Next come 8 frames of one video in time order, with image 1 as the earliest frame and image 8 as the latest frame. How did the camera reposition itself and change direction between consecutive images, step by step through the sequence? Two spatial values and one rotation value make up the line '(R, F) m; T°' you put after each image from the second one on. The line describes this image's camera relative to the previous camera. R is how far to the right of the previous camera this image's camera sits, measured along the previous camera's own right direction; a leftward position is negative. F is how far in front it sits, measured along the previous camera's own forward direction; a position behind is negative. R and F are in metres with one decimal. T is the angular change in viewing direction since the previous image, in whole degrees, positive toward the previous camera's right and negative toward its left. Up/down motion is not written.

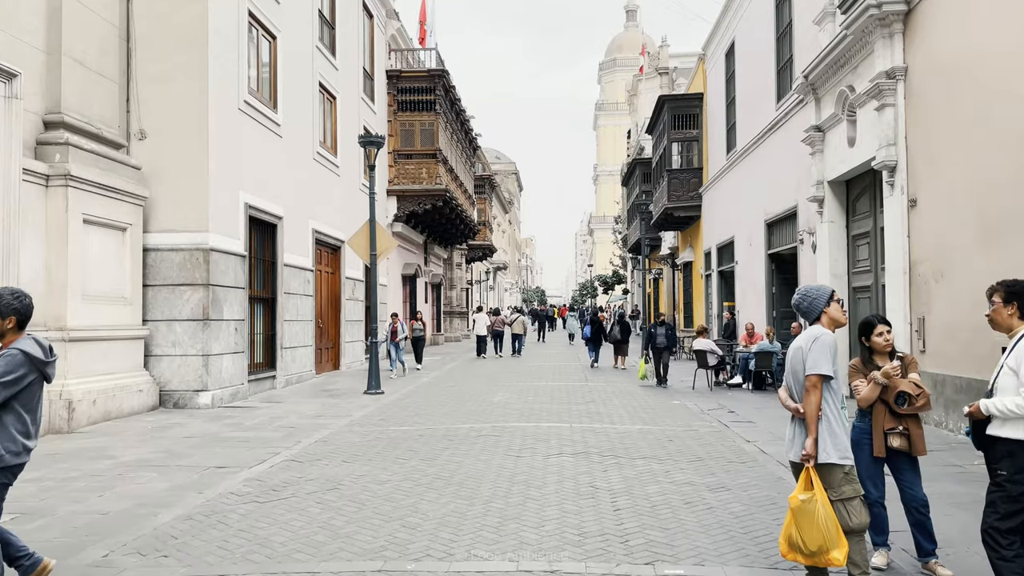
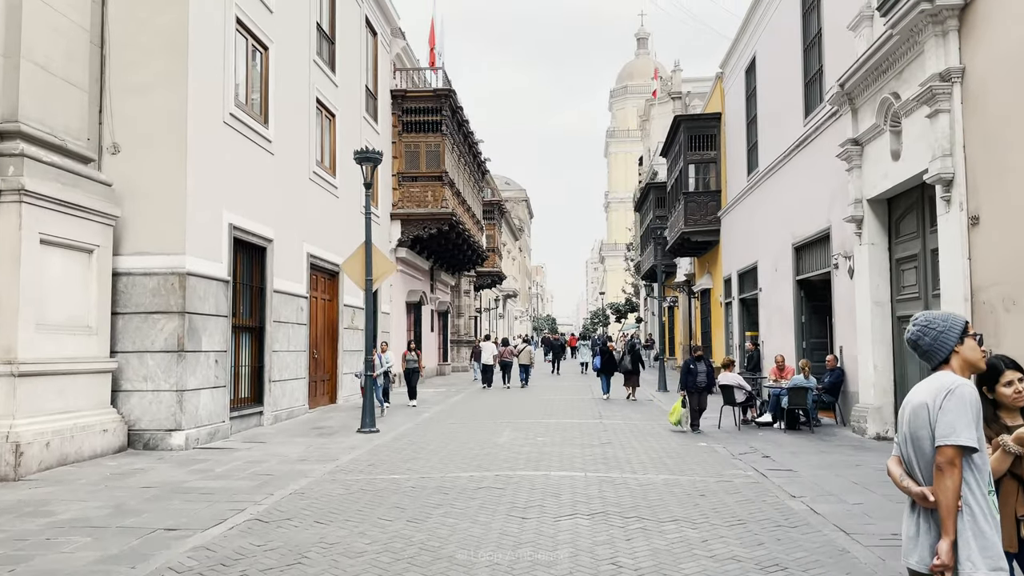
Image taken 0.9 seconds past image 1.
(+0.1, +1.3) m; -1°
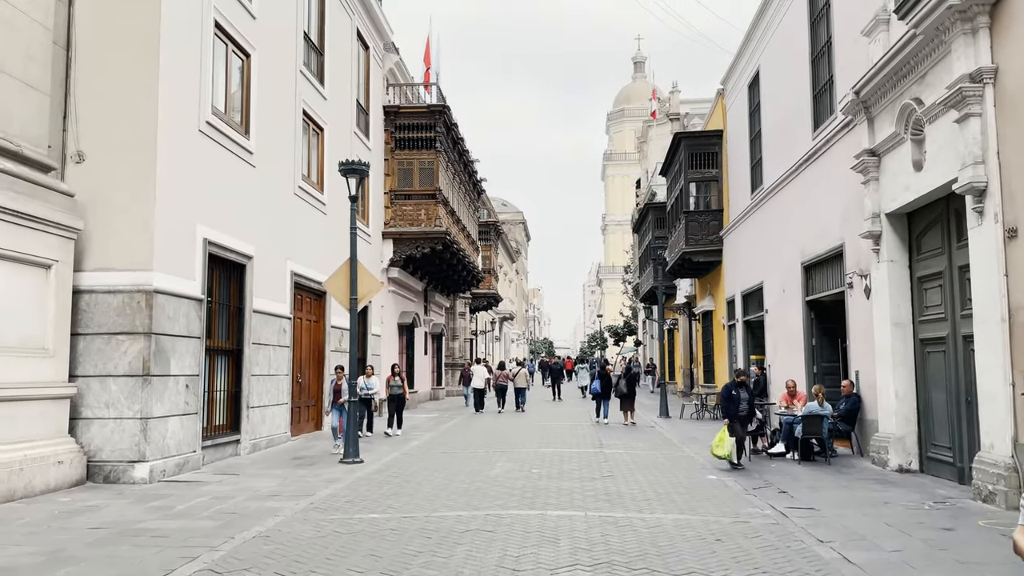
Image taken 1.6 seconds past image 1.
(+0.1, +0.9) m; 0°
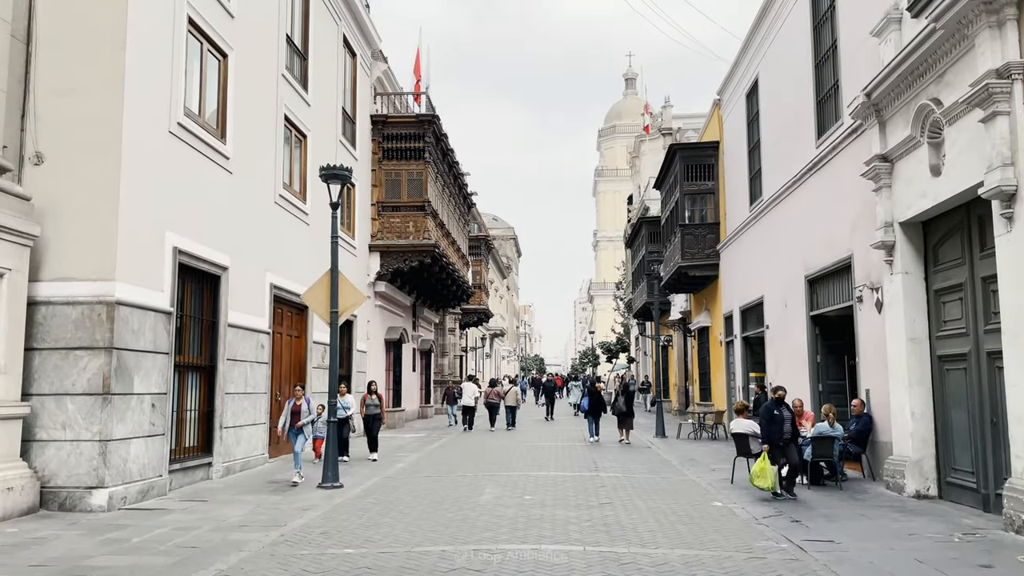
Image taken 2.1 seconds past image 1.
(0.0, +0.8) m; +1°
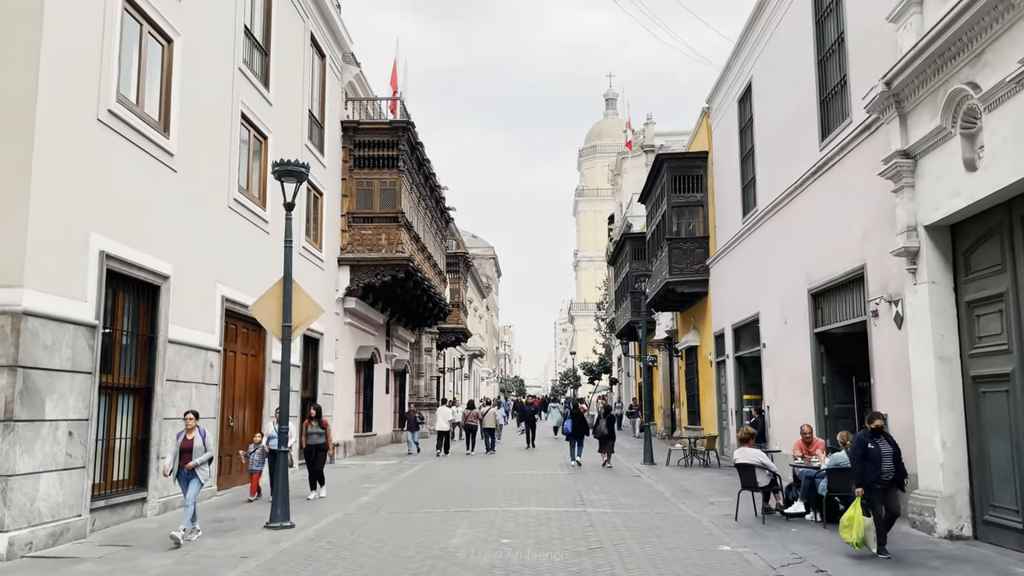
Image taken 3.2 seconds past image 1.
(0.0, +1.4) m; +1°
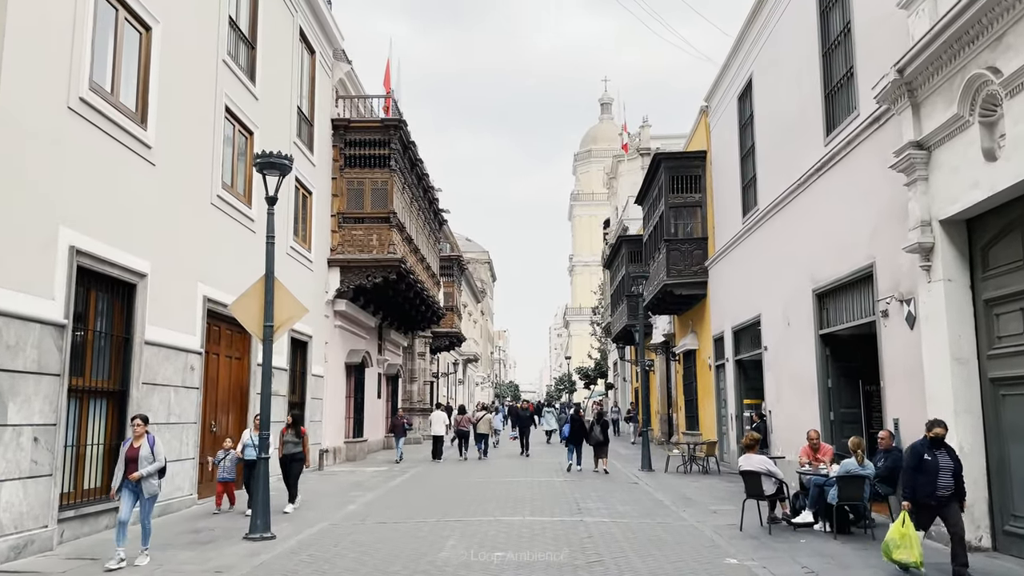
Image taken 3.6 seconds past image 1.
(0.0, +0.5) m; 0°
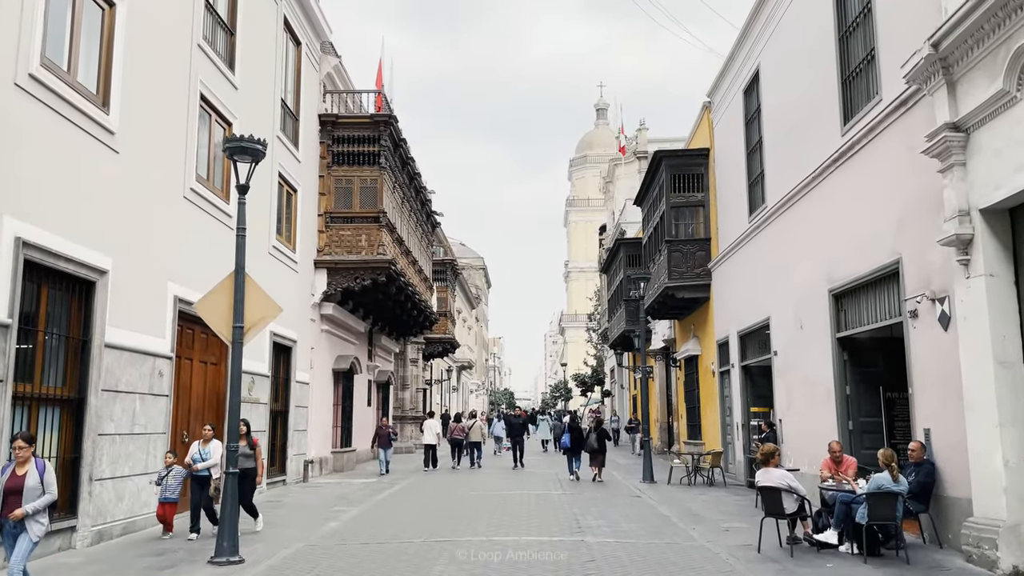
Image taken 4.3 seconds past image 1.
(0.0, +1.0) m; 0°
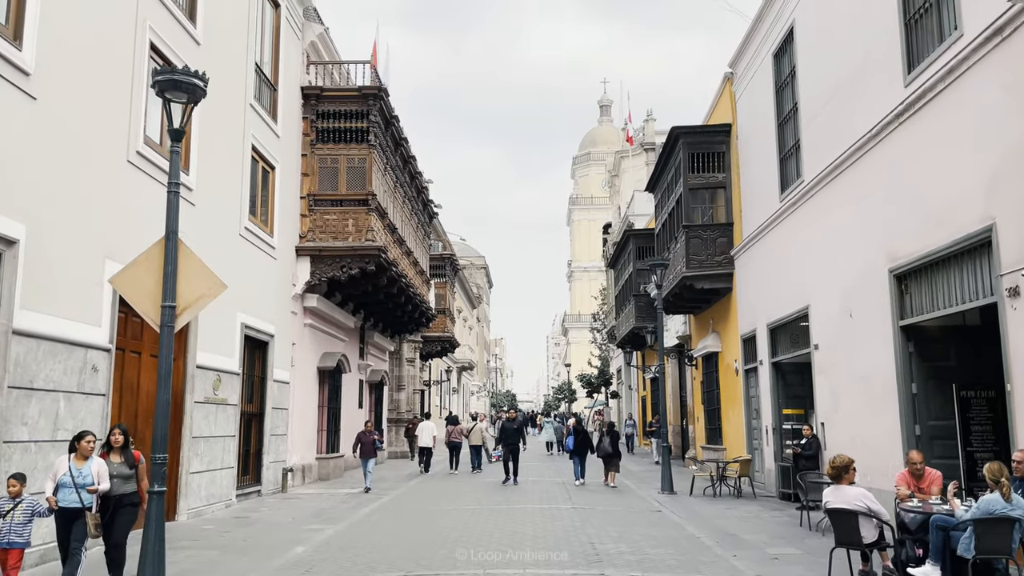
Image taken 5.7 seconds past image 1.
(0.0, +2.0) m; 0°
